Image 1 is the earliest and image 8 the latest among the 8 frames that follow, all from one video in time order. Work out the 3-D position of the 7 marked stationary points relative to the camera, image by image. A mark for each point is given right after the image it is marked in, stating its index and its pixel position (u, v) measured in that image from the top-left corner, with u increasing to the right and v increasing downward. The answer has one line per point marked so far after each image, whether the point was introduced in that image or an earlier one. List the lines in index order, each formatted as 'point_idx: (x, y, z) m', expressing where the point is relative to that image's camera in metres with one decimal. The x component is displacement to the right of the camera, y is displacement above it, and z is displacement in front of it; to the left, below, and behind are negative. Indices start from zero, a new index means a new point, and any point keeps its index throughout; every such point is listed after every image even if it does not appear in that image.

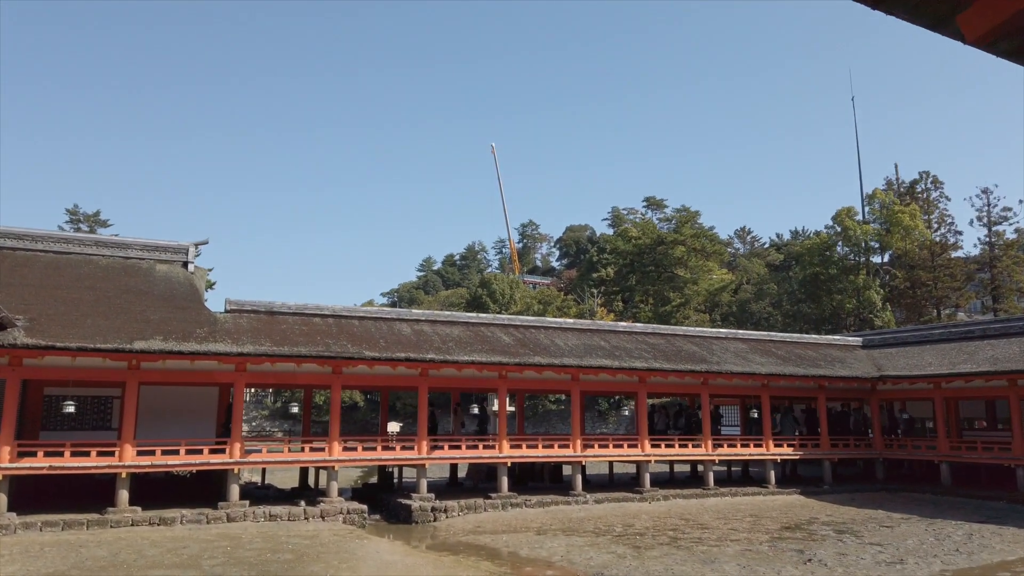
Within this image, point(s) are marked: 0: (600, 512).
0: (+2.3, -5.9, +19.7) m
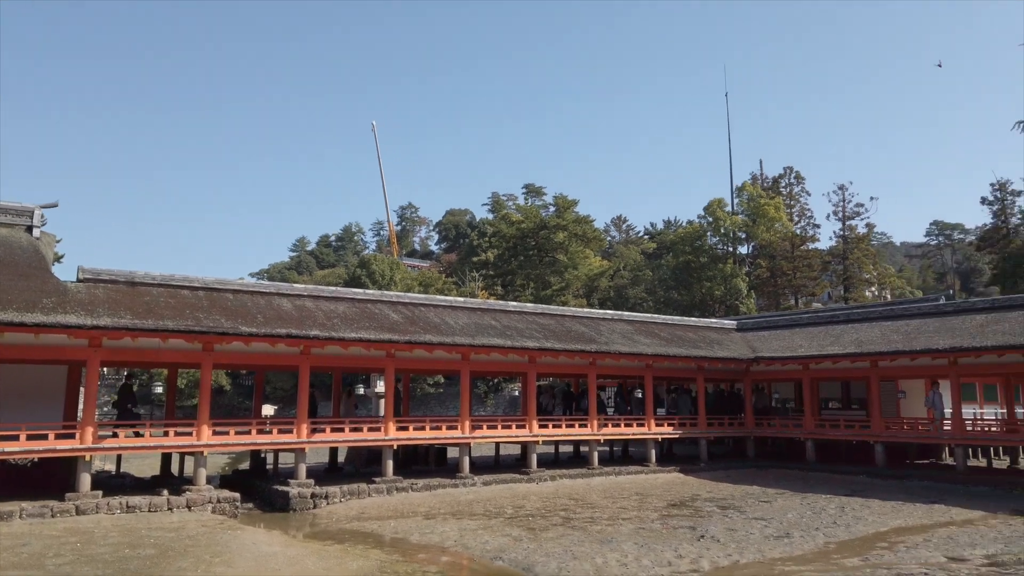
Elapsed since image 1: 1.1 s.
0: (-0.6, -5.3, +19.3) m
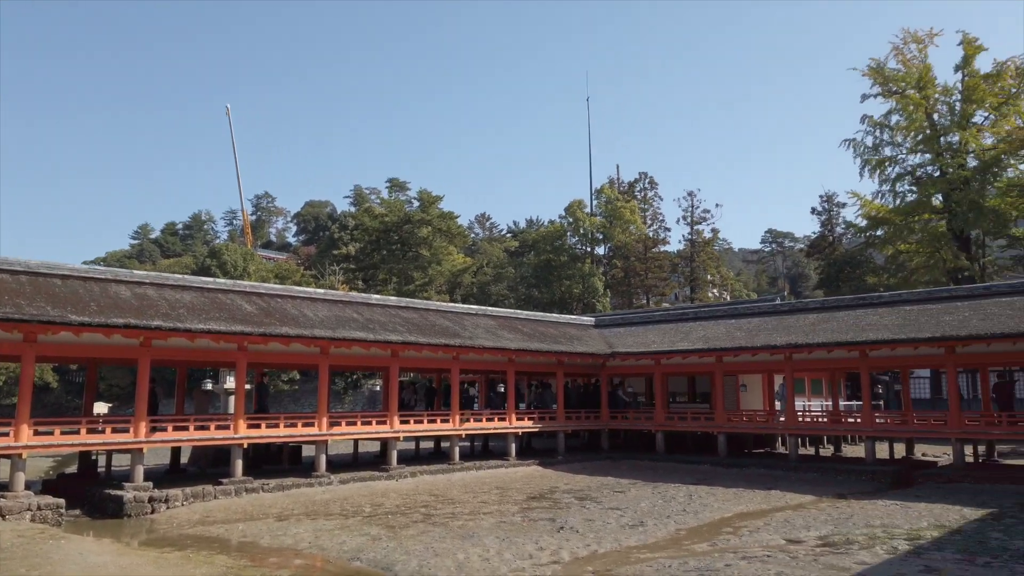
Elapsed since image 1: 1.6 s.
0: (-4.2, -5.1, +18.6) m
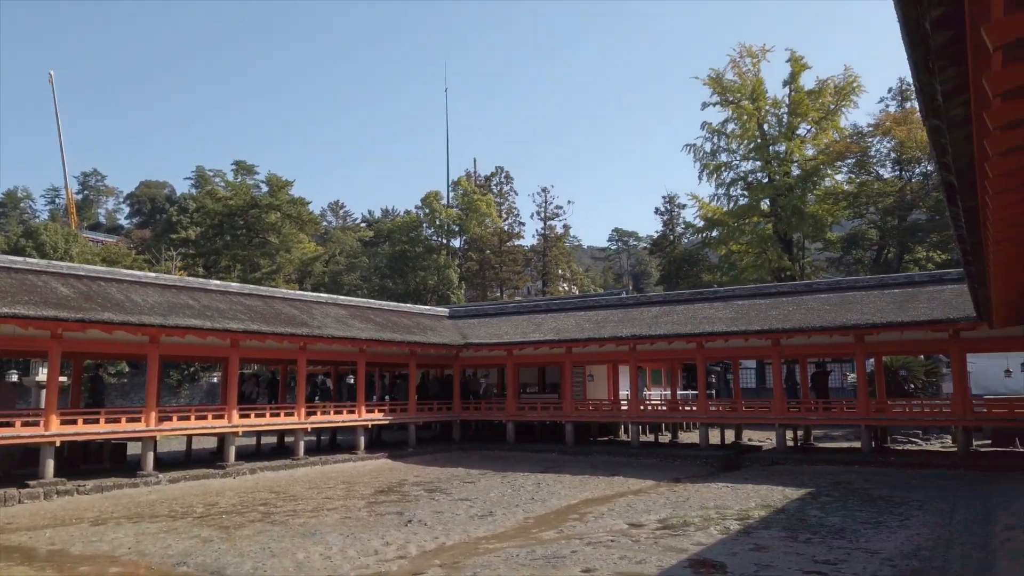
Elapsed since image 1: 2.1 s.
0: (-7.8, -4.7, +17.3) m
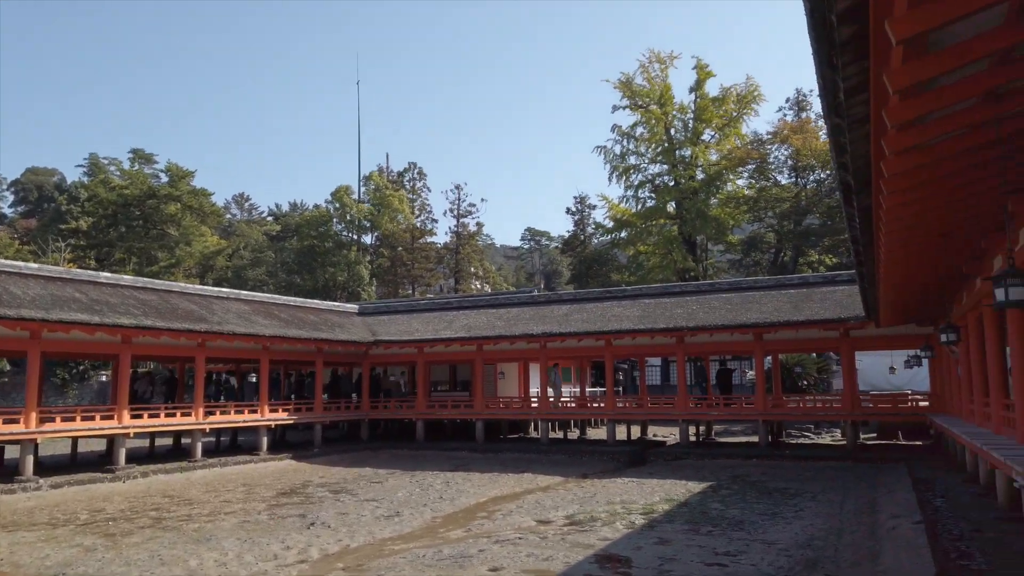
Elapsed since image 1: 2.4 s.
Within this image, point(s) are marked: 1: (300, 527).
0: (-9.8, -4.5, +16.1) m
1: (-3.4, -3.8, +11.8) m
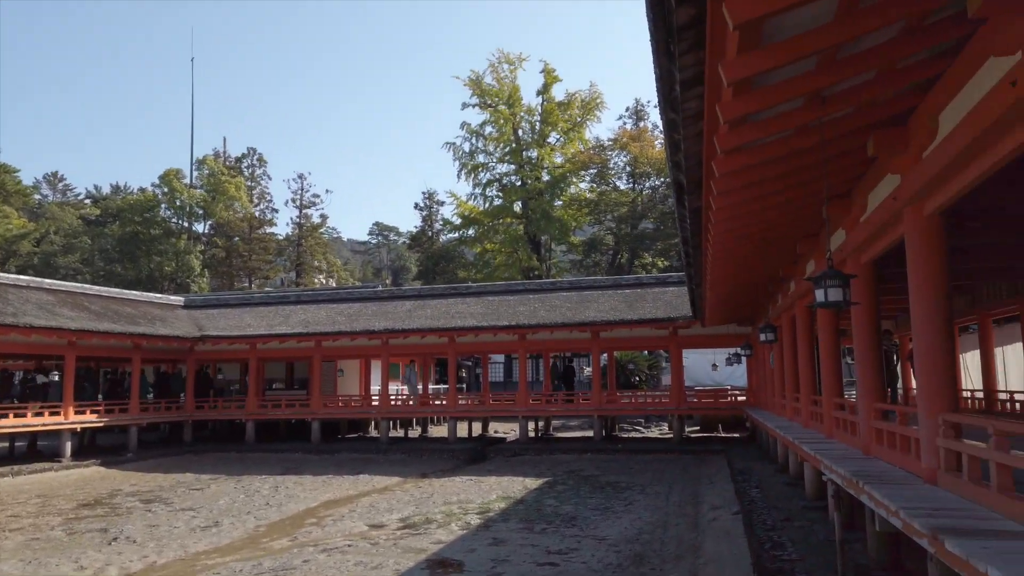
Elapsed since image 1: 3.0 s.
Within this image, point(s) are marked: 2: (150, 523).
0: (-13.0, -4.2, +13.5) m
1: (-5.8, -3.6, +10.6) m
2: (-5.8, -3.8, +12.0) m
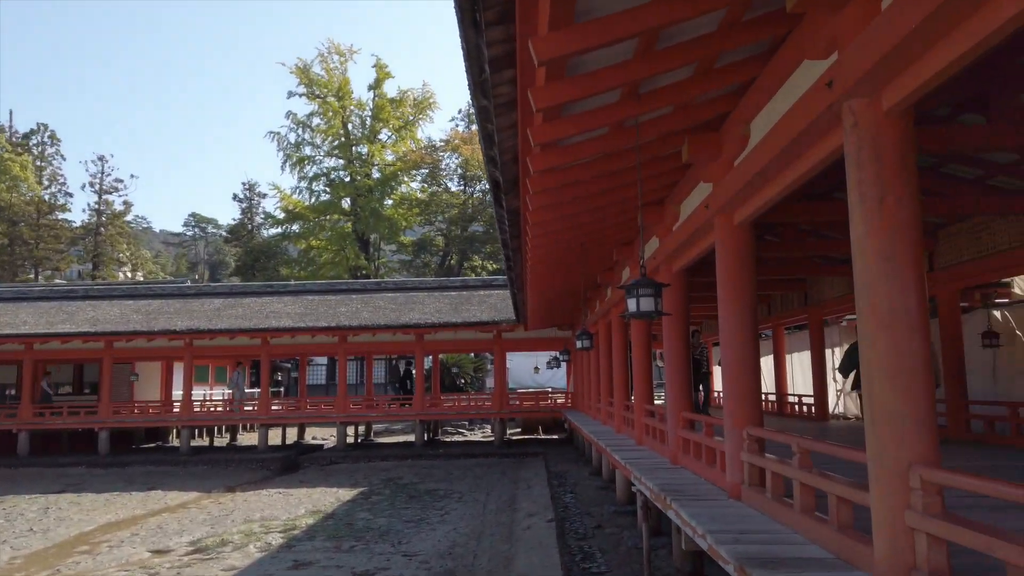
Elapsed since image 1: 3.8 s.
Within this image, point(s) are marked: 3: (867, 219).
0: (-15.9, -3.9, +9.8) m
1: (-8.2, -3.5, +8.6) m
2: (-8.5, -3.6, +10.0) m
3: (+1.1, +0.2, +2.2) m
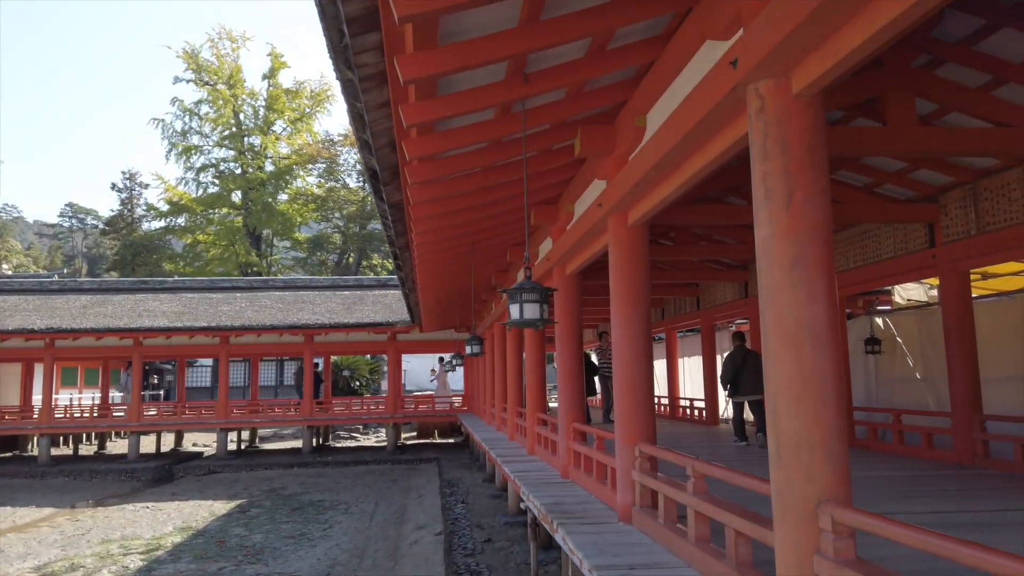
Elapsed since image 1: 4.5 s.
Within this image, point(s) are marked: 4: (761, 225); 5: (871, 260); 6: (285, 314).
0: (-17.2, -3.7, +7.2) m
1: (-9.4, -3.4, +7.0) m
2: (-9.9, -3.5, +8.4) m
3: (+0.7, +0.2, +2.0) m
4: (+0.7, +0.2, +2.0) m
5: (+3.0, +0.2, +6.2) m
6: (-5.3, -0.6, +17.7) m
